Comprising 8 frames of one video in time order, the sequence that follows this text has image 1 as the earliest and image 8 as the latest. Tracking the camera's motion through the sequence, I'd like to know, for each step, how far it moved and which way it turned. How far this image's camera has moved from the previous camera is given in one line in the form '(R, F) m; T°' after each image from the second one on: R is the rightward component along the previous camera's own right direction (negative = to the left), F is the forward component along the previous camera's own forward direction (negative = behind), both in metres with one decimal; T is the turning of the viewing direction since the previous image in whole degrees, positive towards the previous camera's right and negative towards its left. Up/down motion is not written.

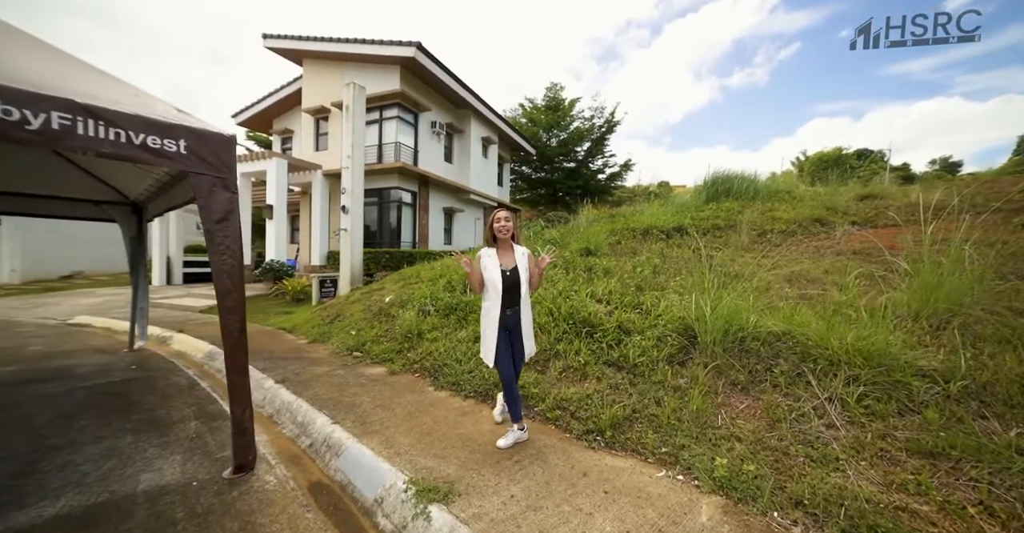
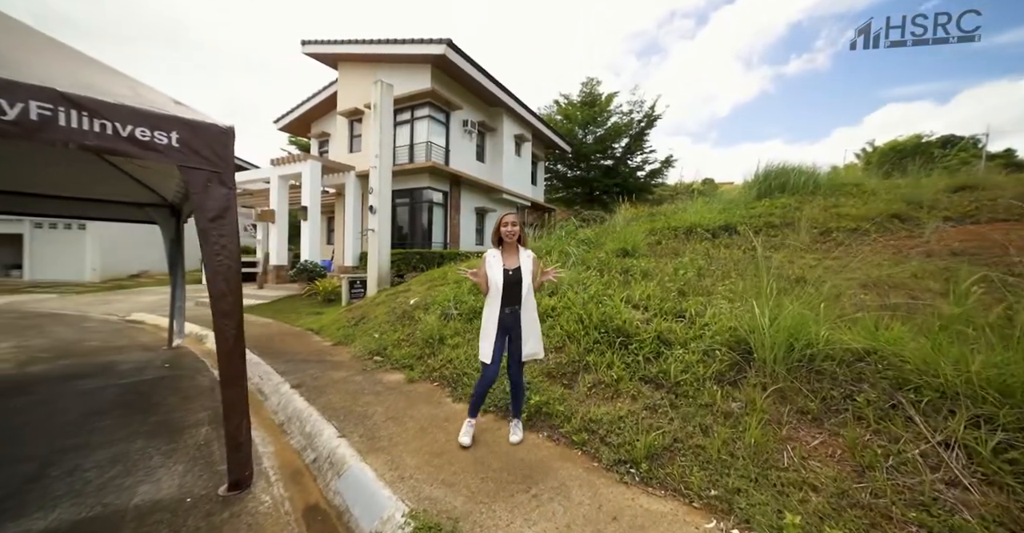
(+0.1, +0.3) m; -6°
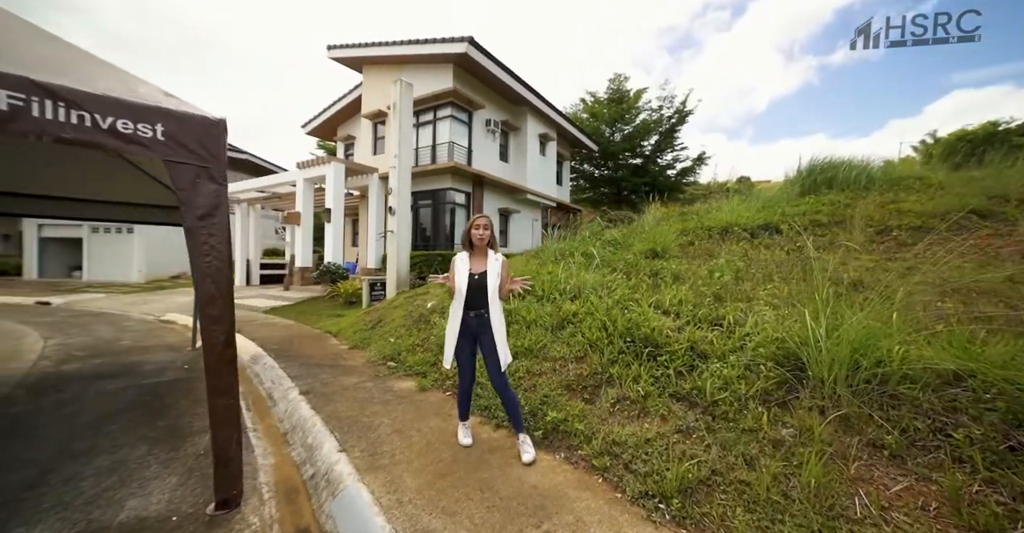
(+0.1, +0.2) m; -4°
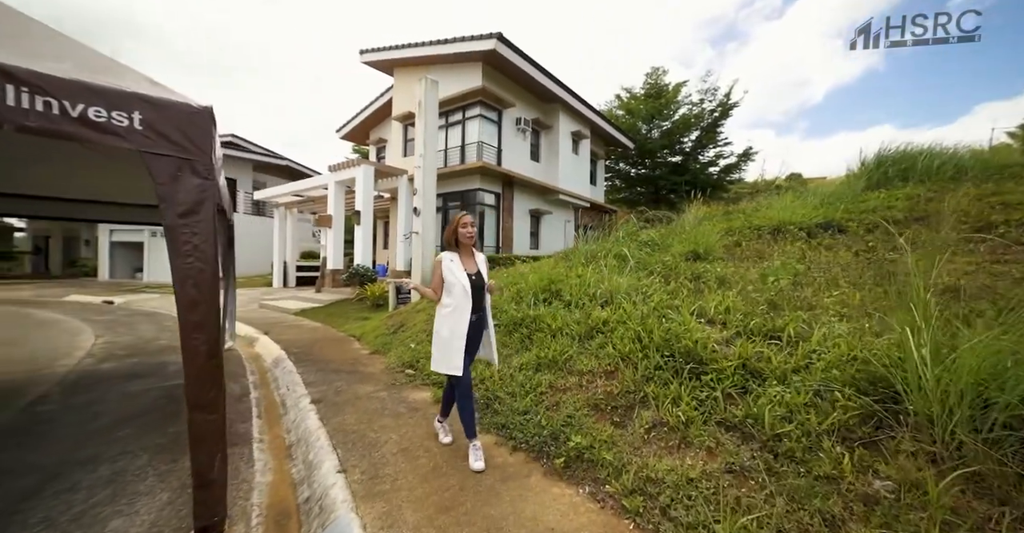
(+0.1, +0.3) m; -5°
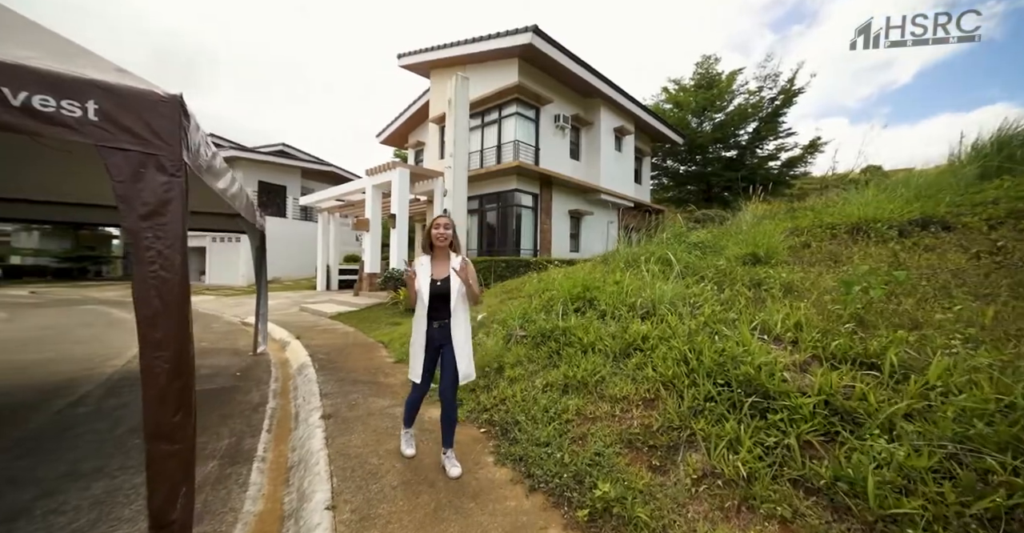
(+0.2, +0.4) m; -7°
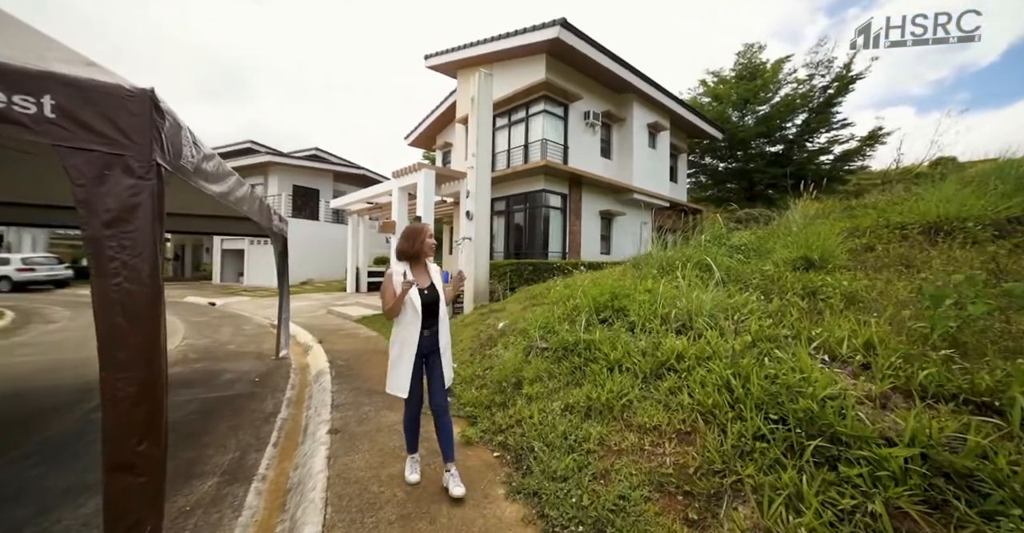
(+0.1, +0.3) m; -5°
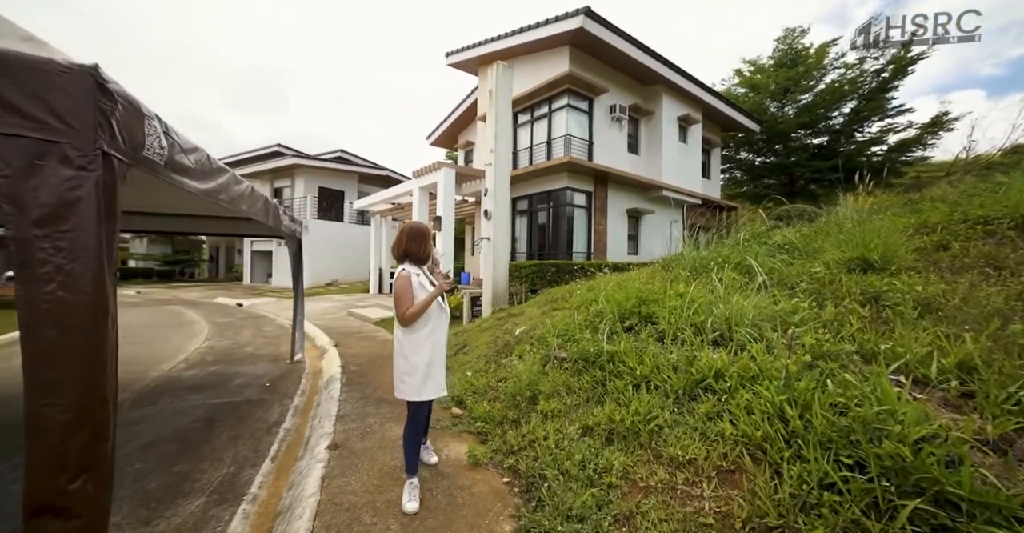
(+0.1, +0.3) m; -4°
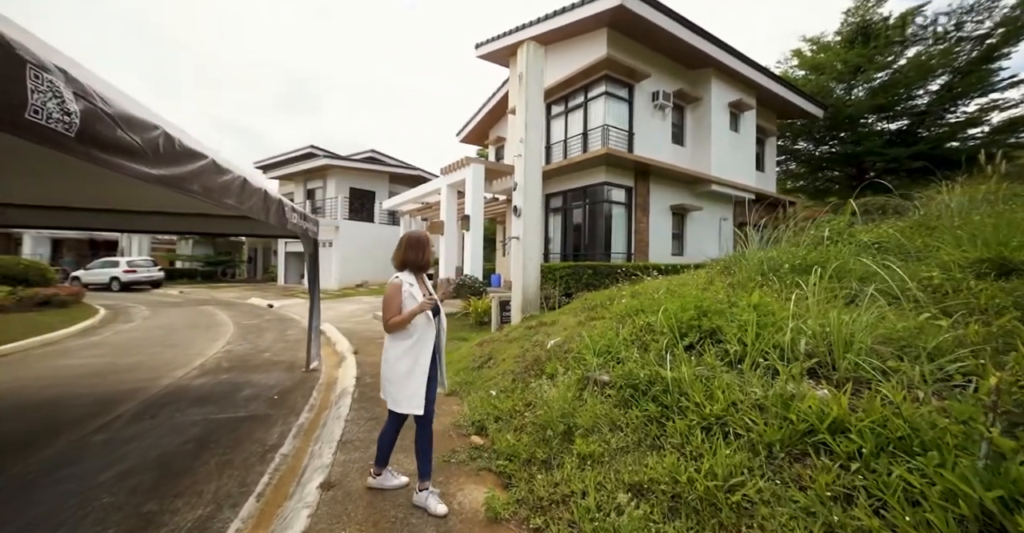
(0.0, +0.5) m; -5°
